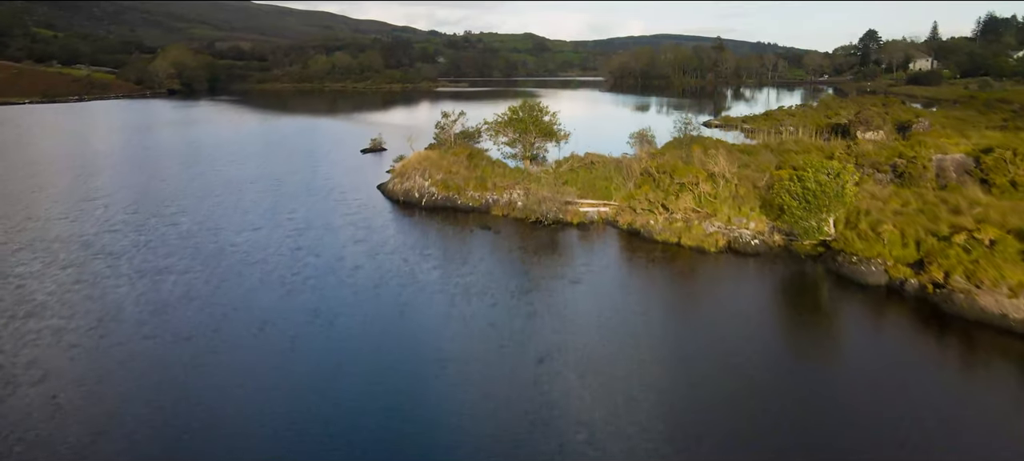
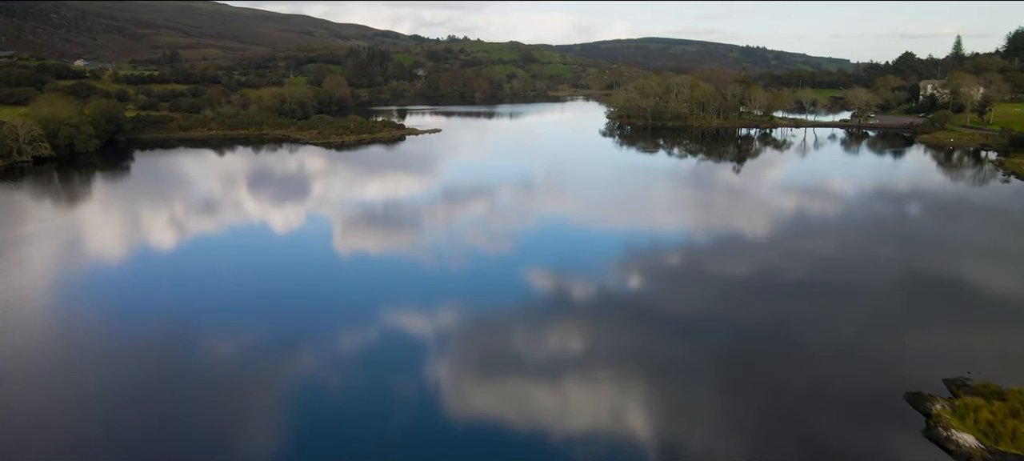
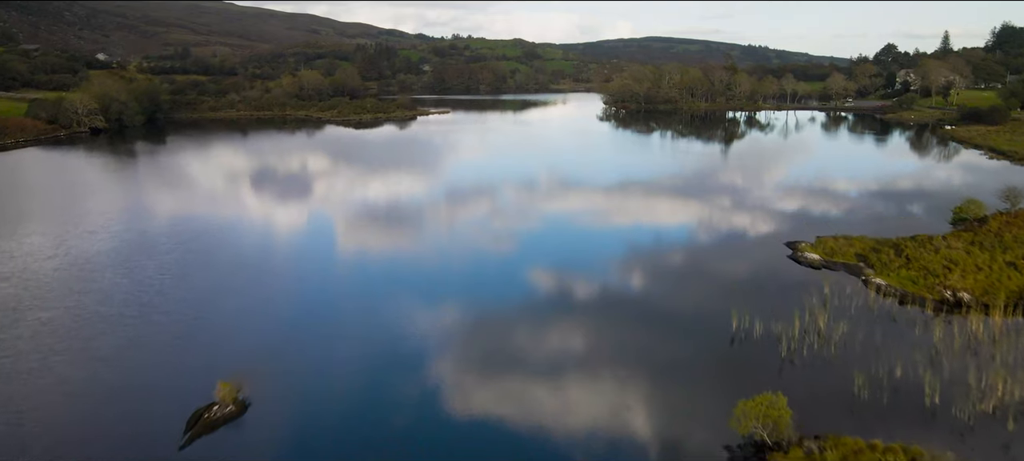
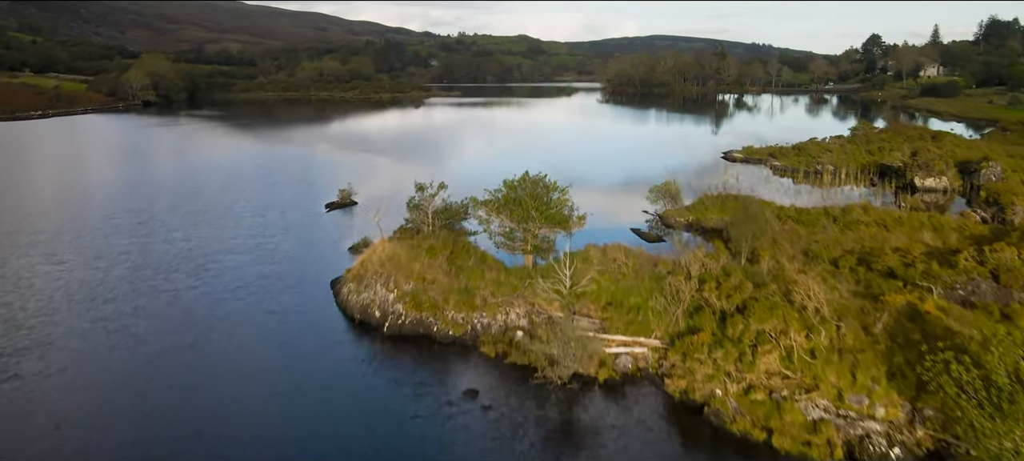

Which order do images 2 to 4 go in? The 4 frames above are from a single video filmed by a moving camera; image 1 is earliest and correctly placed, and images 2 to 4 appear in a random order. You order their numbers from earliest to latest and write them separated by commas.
4, 3, 2
